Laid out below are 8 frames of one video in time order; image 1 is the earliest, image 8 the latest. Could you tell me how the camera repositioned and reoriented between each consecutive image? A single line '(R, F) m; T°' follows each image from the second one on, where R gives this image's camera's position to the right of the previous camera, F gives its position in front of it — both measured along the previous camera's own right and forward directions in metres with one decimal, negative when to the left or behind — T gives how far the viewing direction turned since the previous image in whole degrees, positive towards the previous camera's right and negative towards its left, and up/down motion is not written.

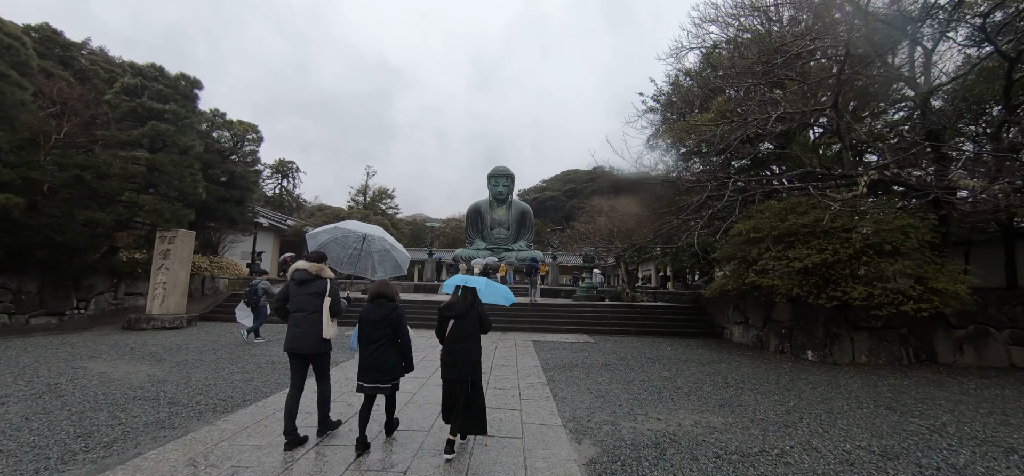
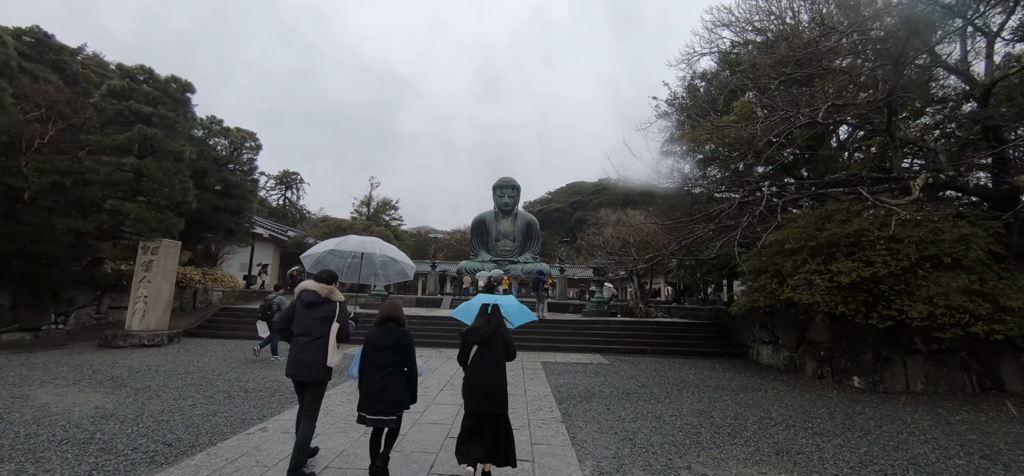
(0.0, +0.6) m; -1°
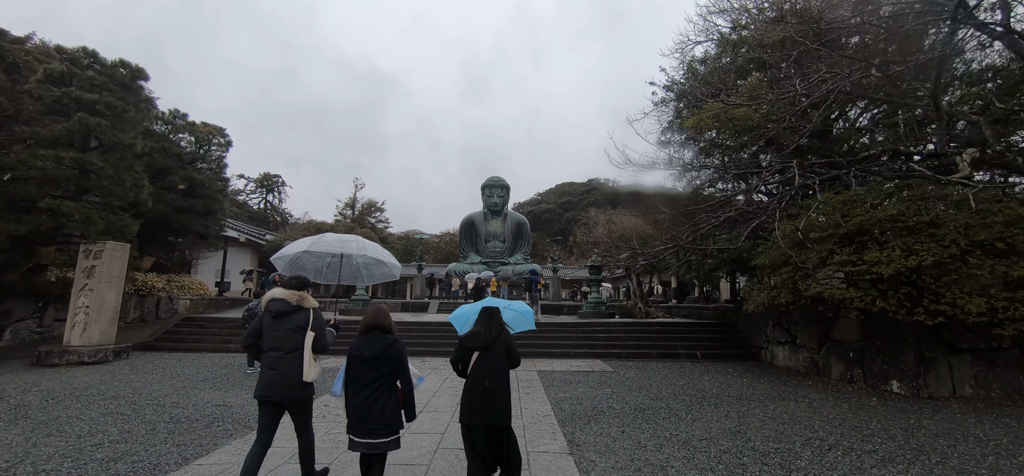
(0.0, +0.7) m; +1°
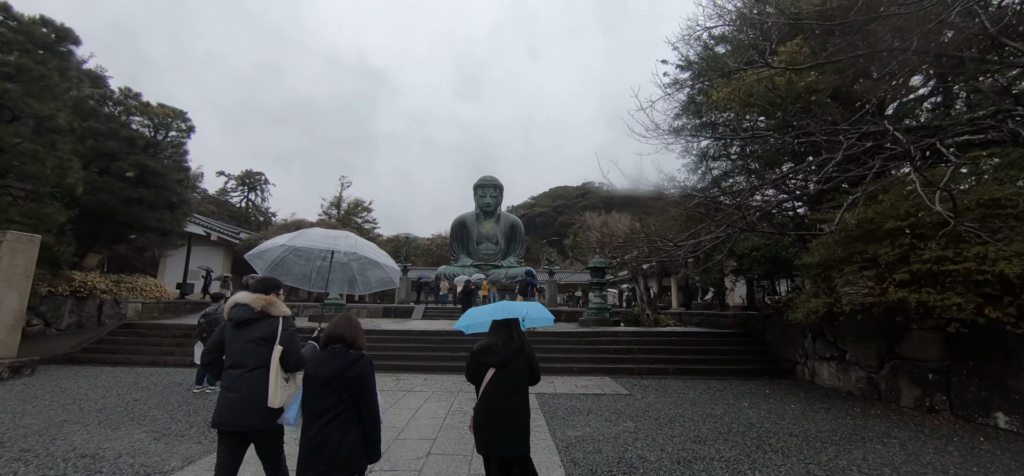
(0.0, +1.2) m; +1°
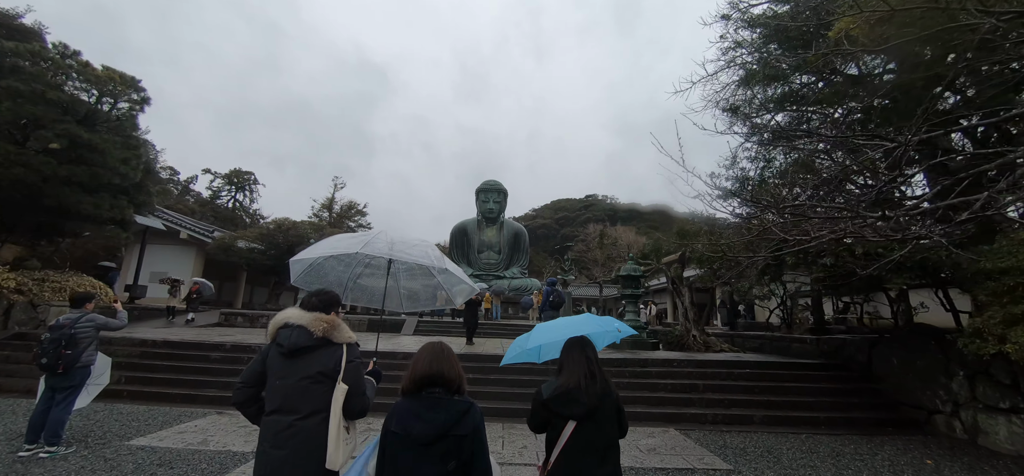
(-0.3, +1.8) m; 0°
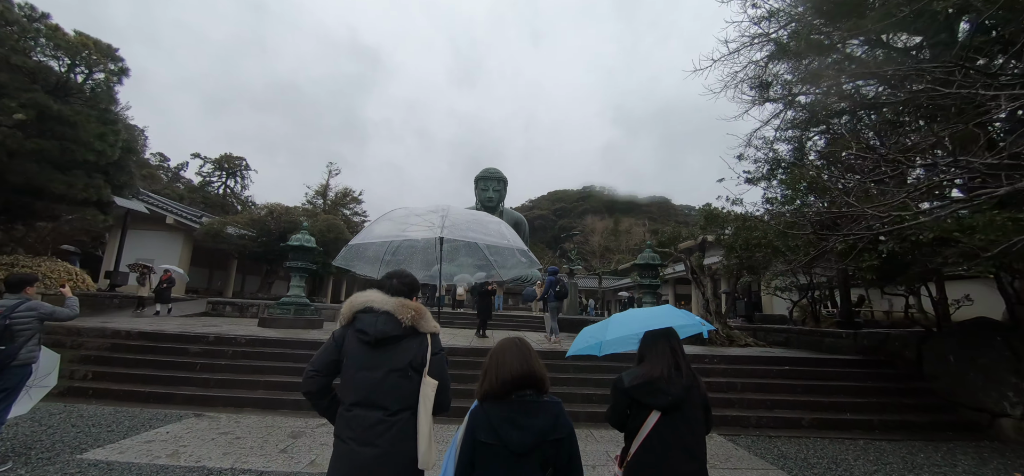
(-0.3, +0.6) m; +1°
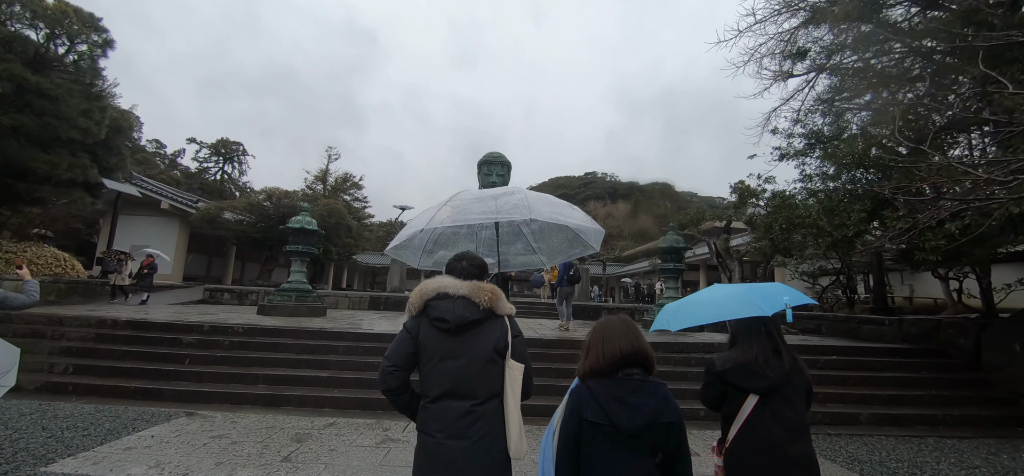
(-0.3, +0.5) m; 0°
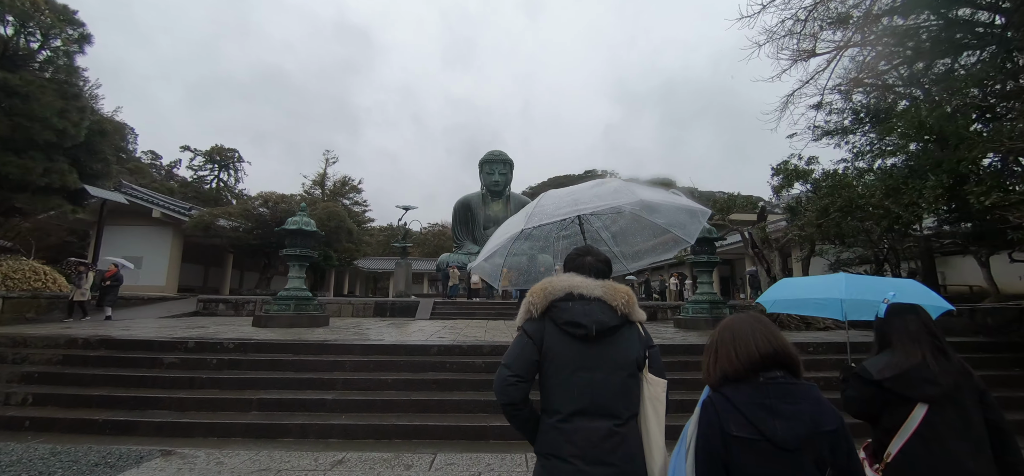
(-0.3, +0.6) m; 0°
